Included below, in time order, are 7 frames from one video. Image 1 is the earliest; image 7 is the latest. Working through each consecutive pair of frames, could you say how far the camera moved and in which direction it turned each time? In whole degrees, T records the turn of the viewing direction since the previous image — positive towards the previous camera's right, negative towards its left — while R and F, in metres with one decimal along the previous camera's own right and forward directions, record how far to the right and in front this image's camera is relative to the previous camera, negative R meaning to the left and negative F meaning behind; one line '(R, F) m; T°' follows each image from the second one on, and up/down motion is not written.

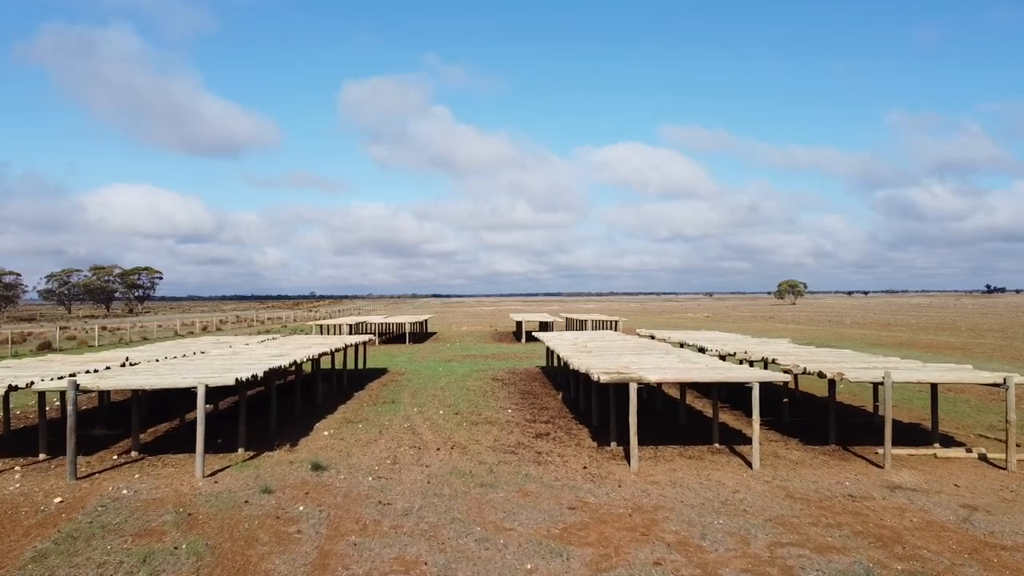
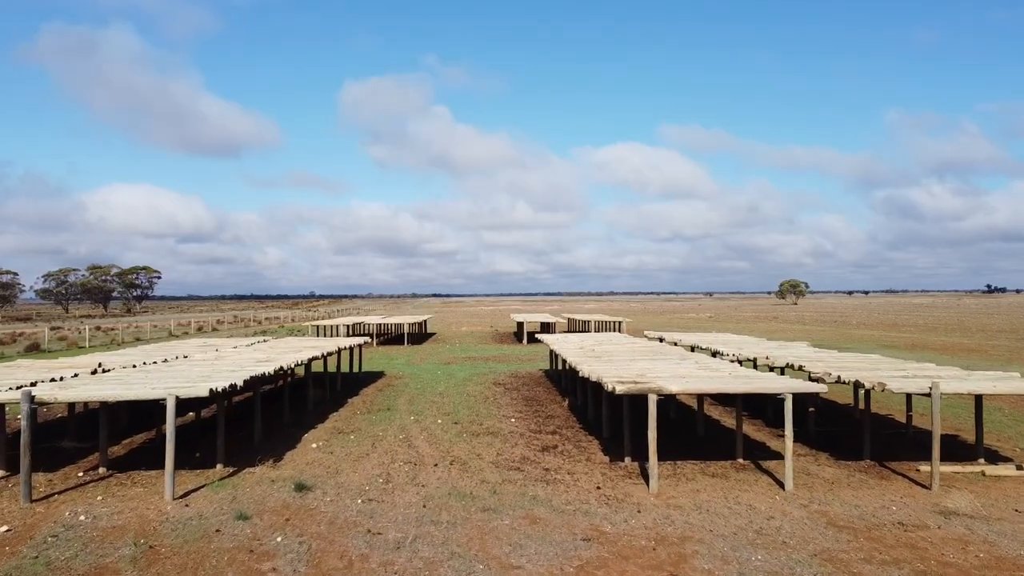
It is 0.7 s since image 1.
(-0.1, +1.1) m; 0°
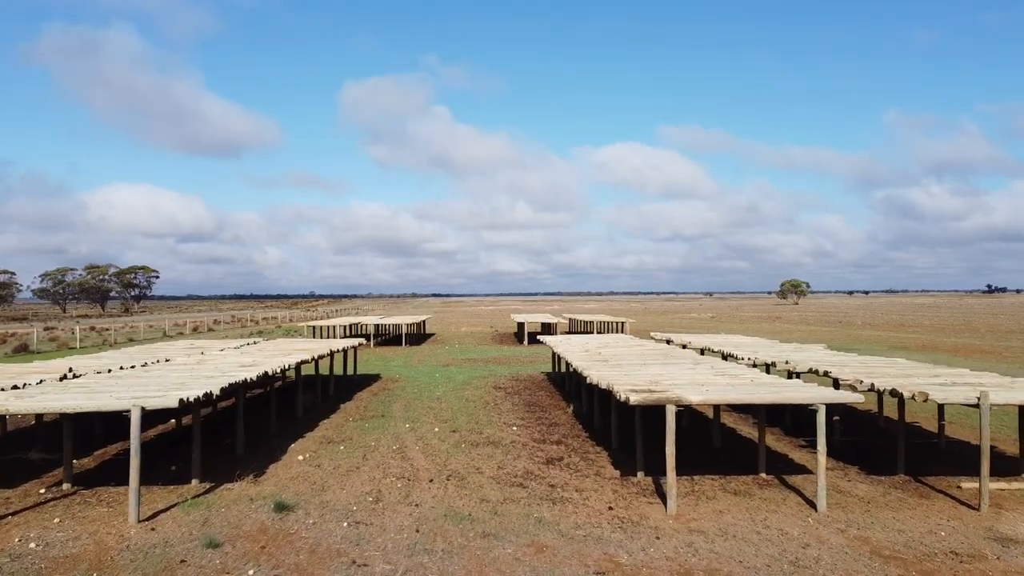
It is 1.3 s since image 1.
(0.0, +0.9) m; 0°
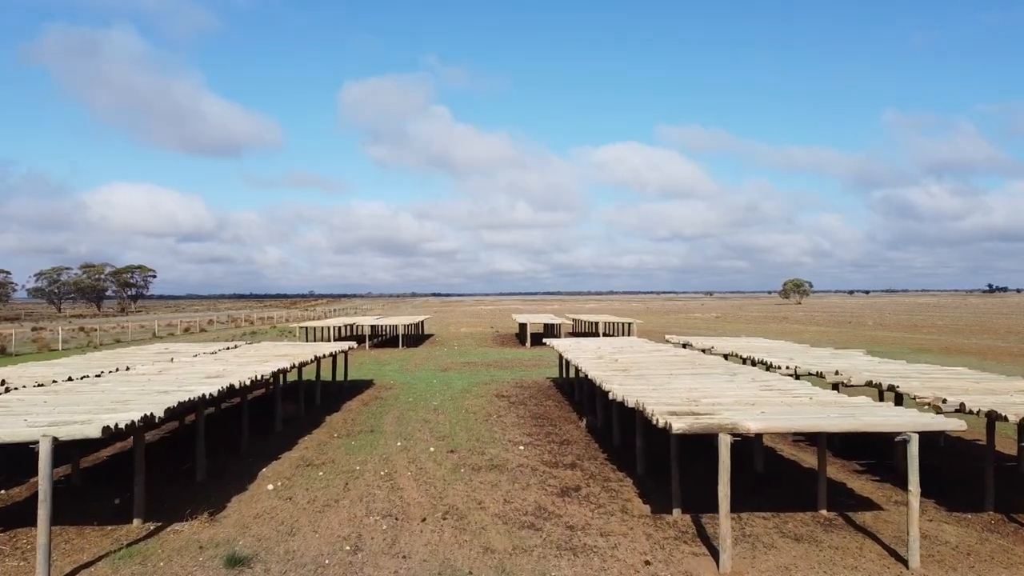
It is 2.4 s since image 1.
(-0.1, +1.8) m; 0°
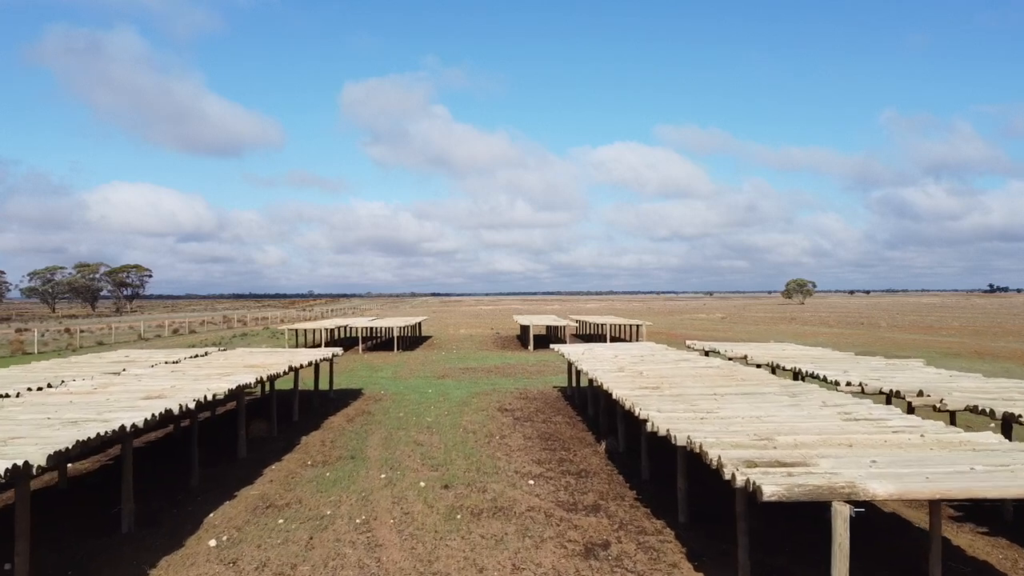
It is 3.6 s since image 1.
(-0.1, +2.2) m; 0°
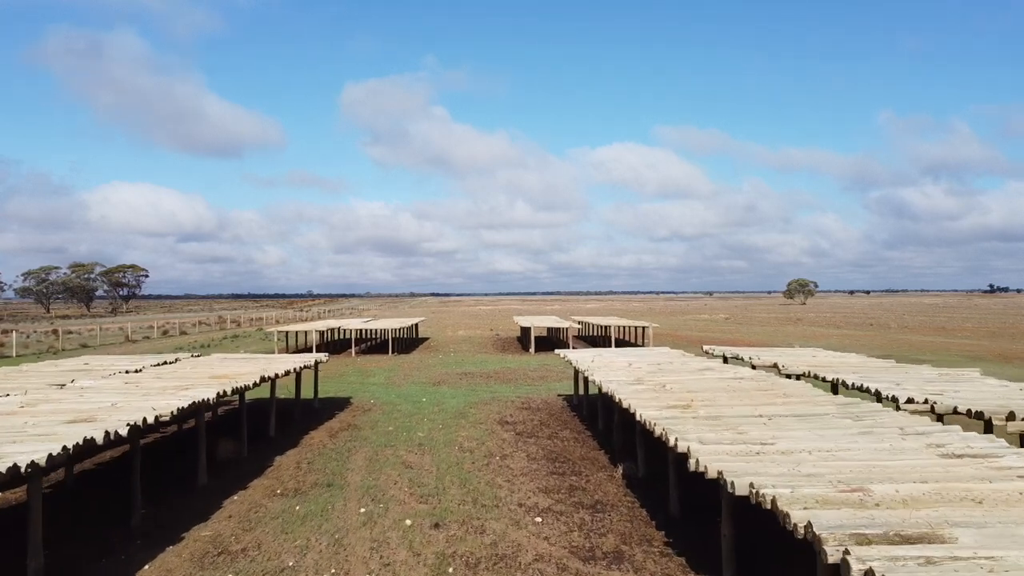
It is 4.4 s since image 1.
(-0.1, +1.7) m; 0°
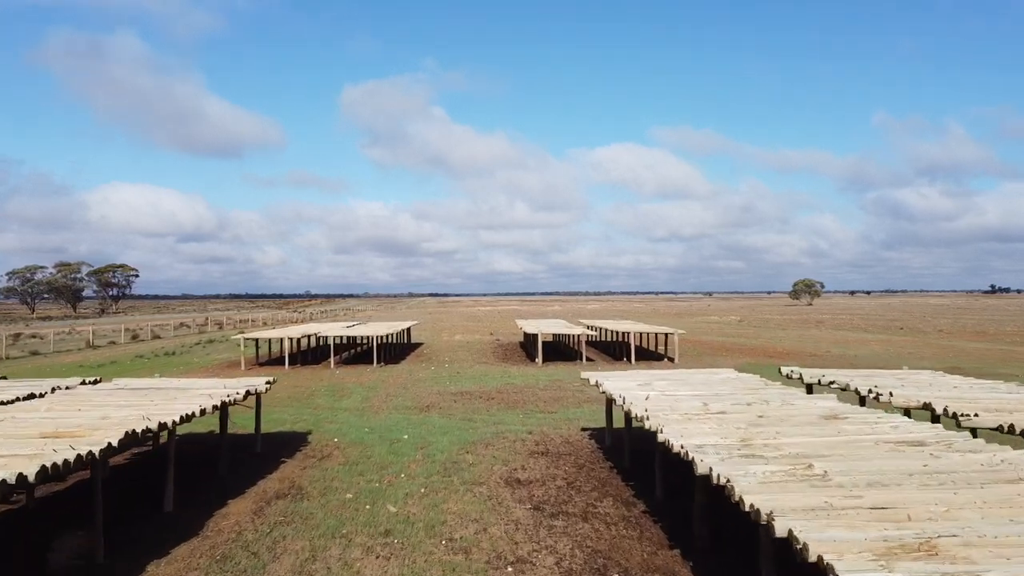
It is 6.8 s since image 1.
(-0.3, +4.7) m; 0°
